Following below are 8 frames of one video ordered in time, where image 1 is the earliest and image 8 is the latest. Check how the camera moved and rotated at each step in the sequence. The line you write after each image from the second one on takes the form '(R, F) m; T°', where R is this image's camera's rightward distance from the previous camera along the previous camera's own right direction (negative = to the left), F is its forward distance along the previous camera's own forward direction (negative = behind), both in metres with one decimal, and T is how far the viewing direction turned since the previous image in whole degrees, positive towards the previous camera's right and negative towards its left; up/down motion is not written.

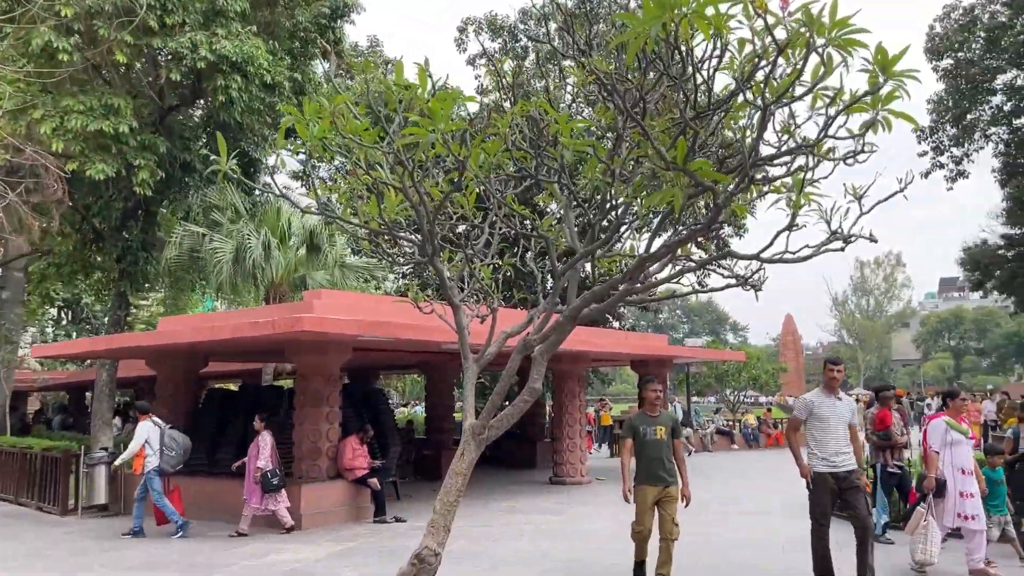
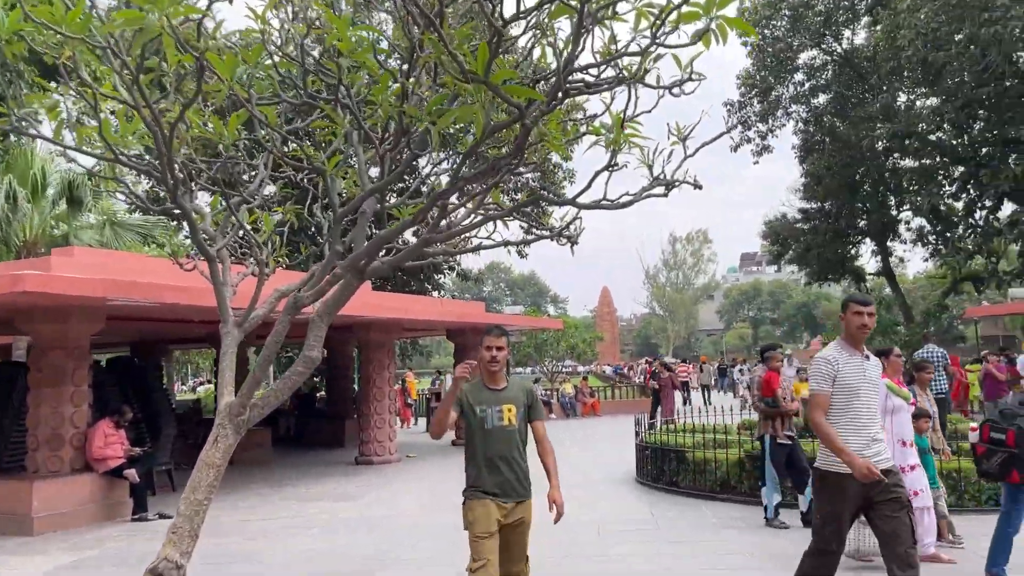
(+0.3, +1.0) m; +12°
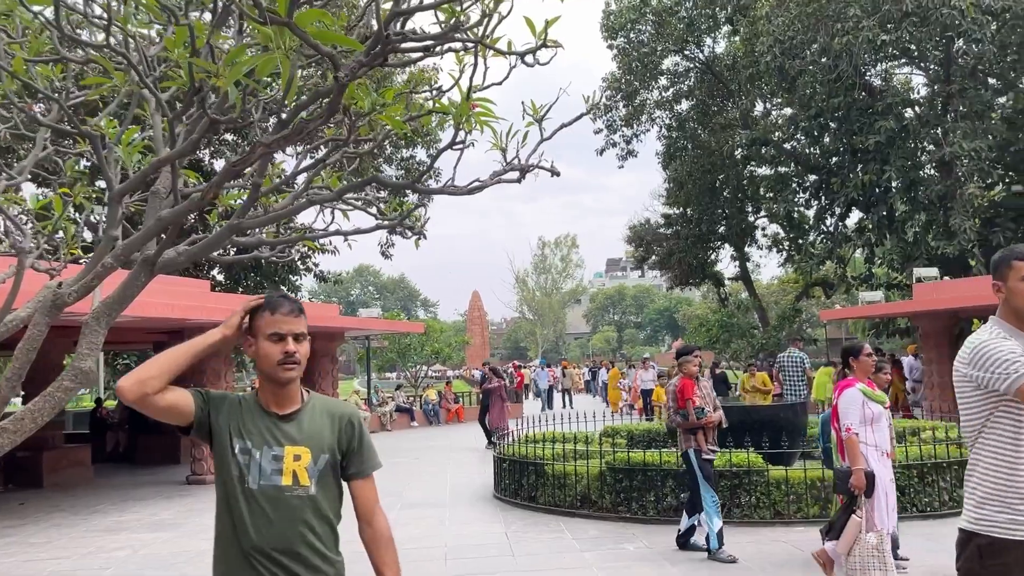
(+0.2, +0.7) m; +9°
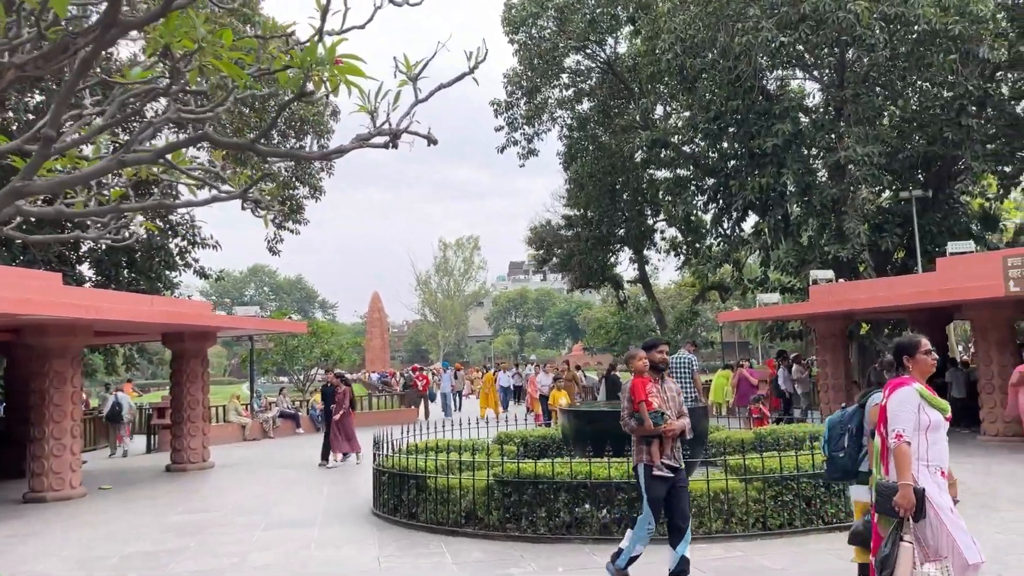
(+0.2, +0.8) m; +7°
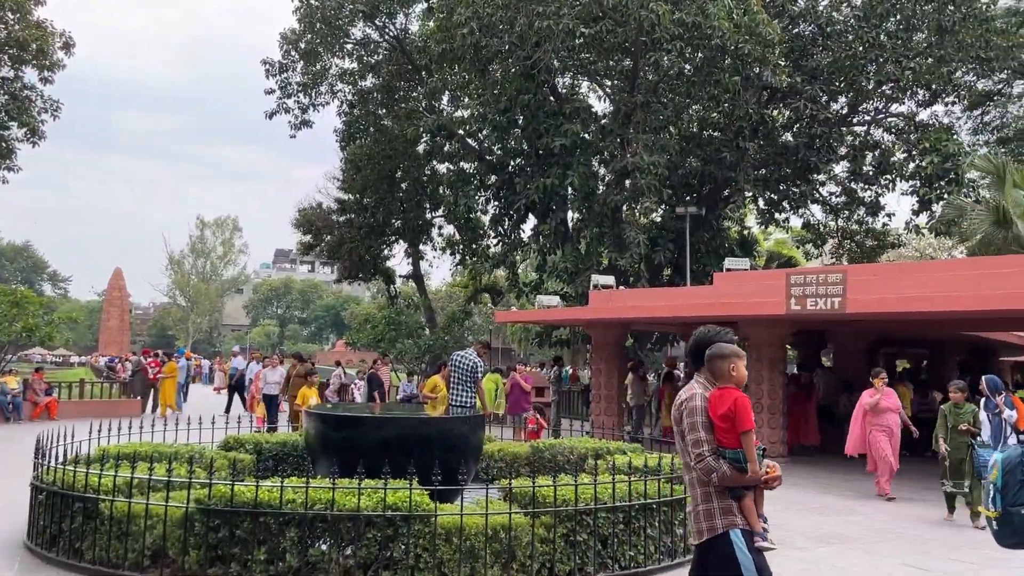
(+0.2, +1.6) m; +15°
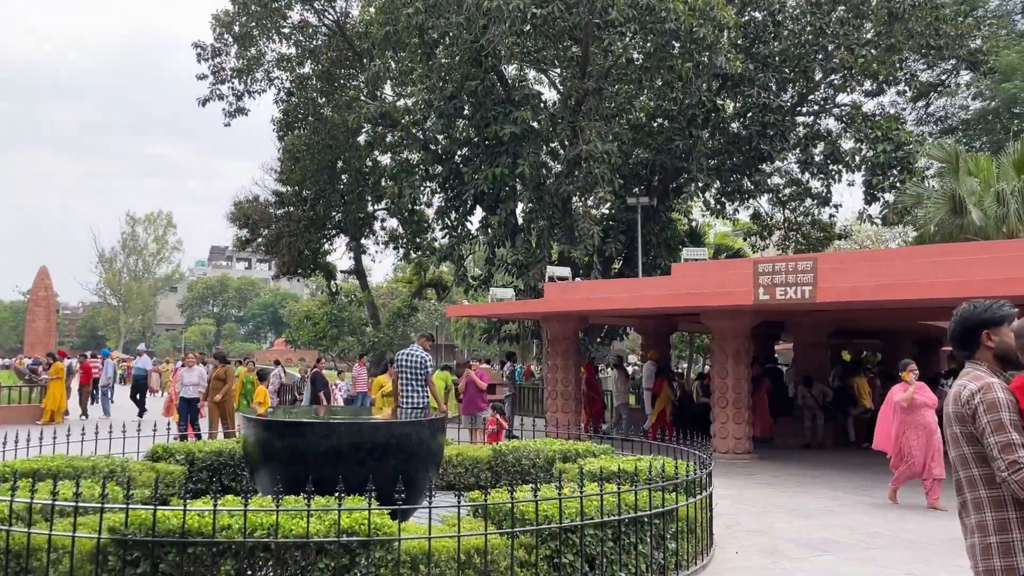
(-0.2, +0.7) m; +4°
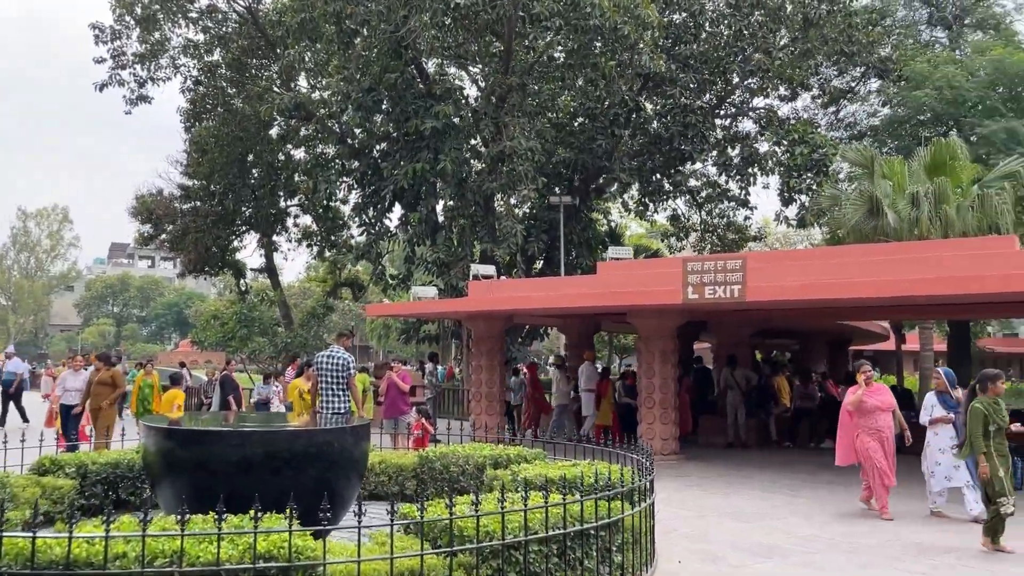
(-0.1, +0.4) m; +6°
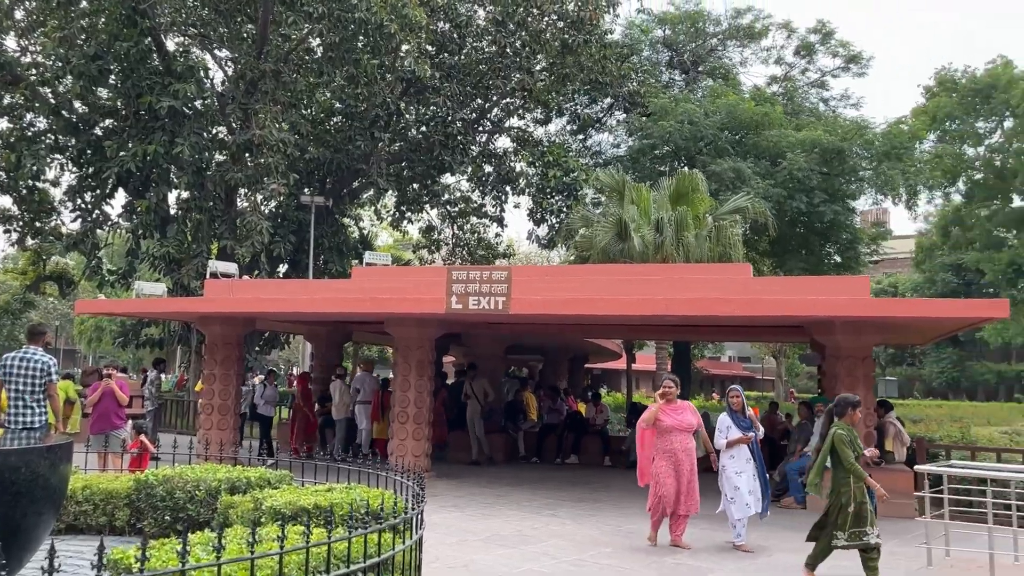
(-0.1, +0.7) m; +17°
